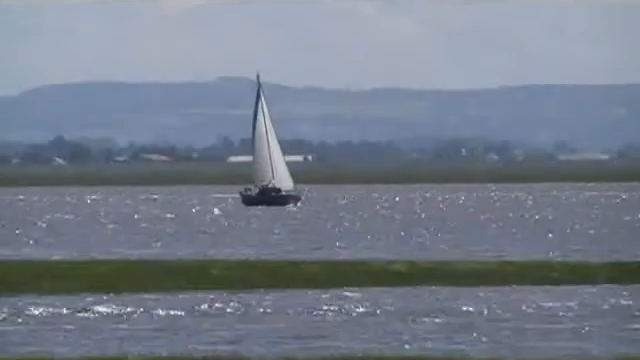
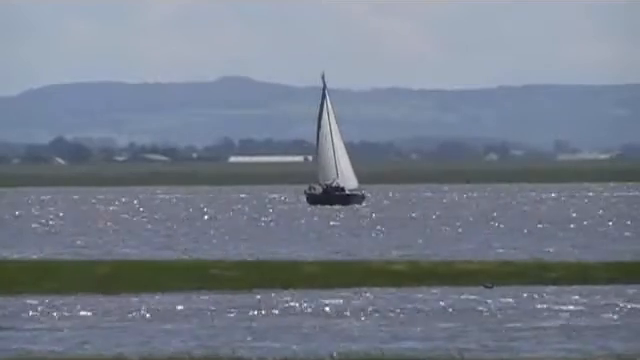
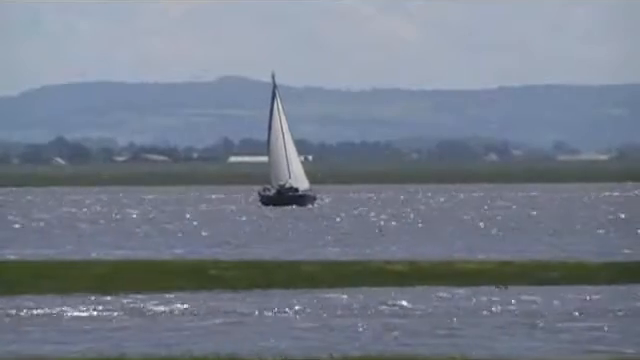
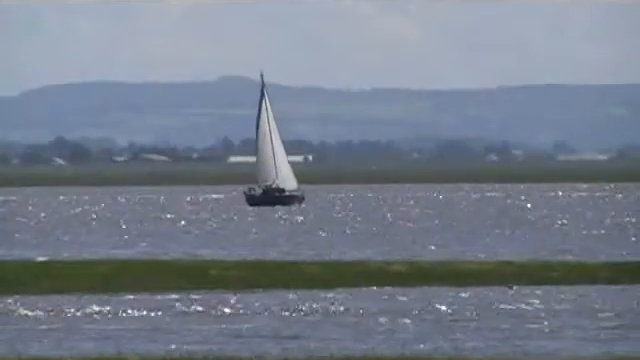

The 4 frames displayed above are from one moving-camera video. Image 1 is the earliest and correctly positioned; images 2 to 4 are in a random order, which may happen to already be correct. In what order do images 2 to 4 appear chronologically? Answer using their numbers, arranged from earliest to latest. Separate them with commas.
4, 3, 2
